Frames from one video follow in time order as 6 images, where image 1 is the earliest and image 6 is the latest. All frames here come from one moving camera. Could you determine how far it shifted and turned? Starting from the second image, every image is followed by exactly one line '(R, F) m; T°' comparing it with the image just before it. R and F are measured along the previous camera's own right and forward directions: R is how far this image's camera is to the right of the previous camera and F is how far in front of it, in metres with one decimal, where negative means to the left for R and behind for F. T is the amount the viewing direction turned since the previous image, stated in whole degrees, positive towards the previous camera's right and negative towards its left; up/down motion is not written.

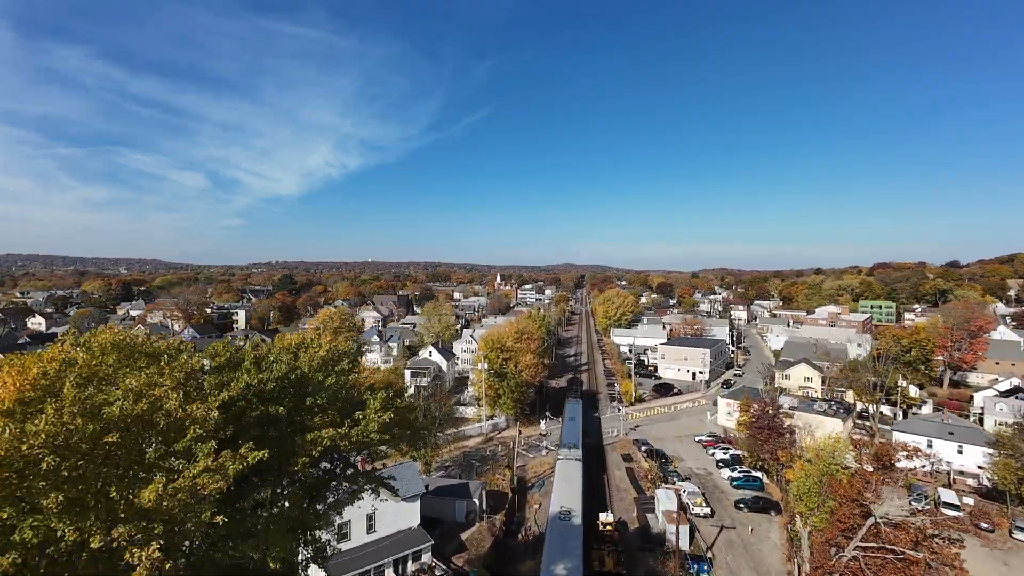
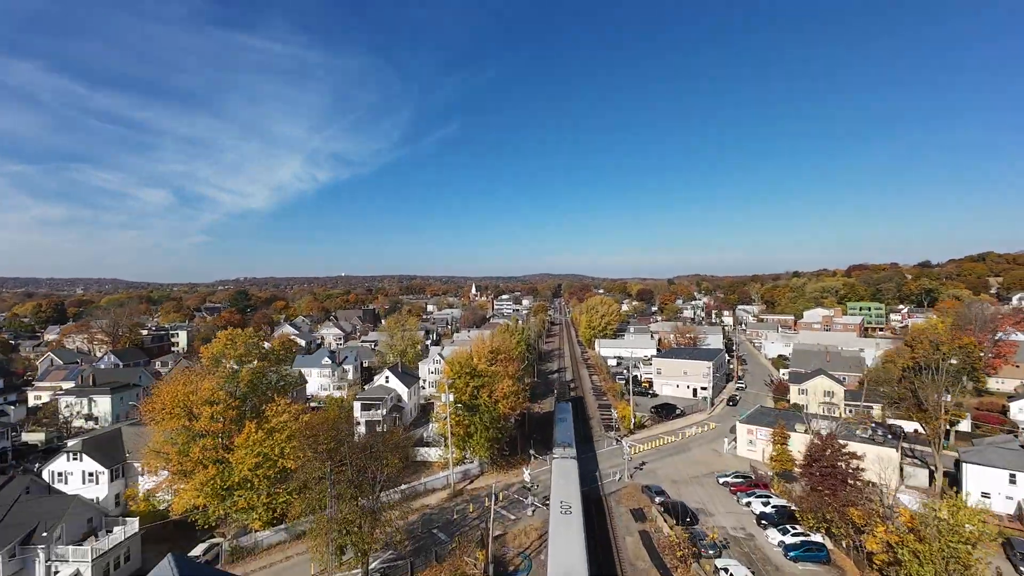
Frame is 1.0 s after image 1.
(+0.3, +5.5) m; +3°
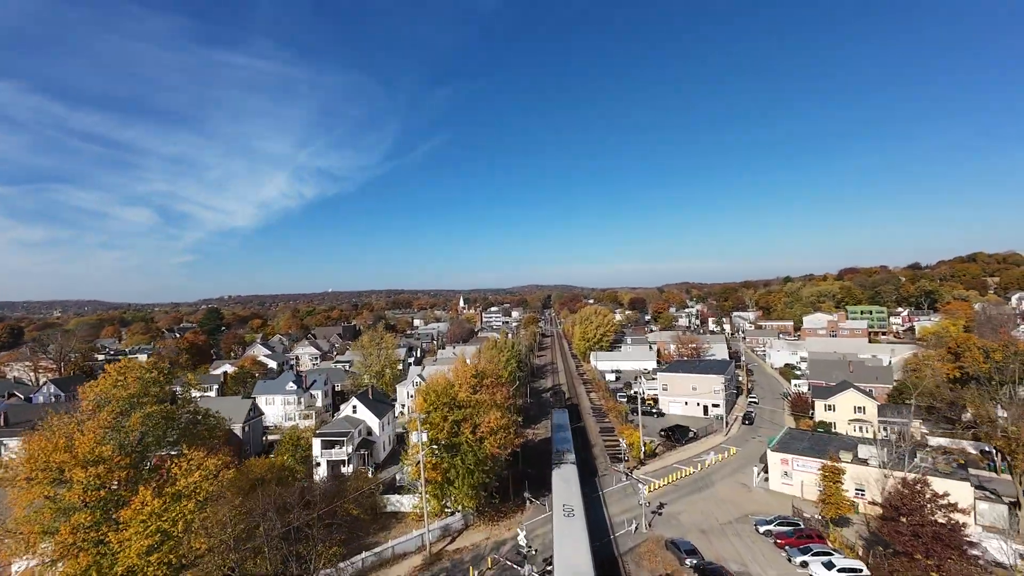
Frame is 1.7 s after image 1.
(+0.1, +3.8) m; +1°
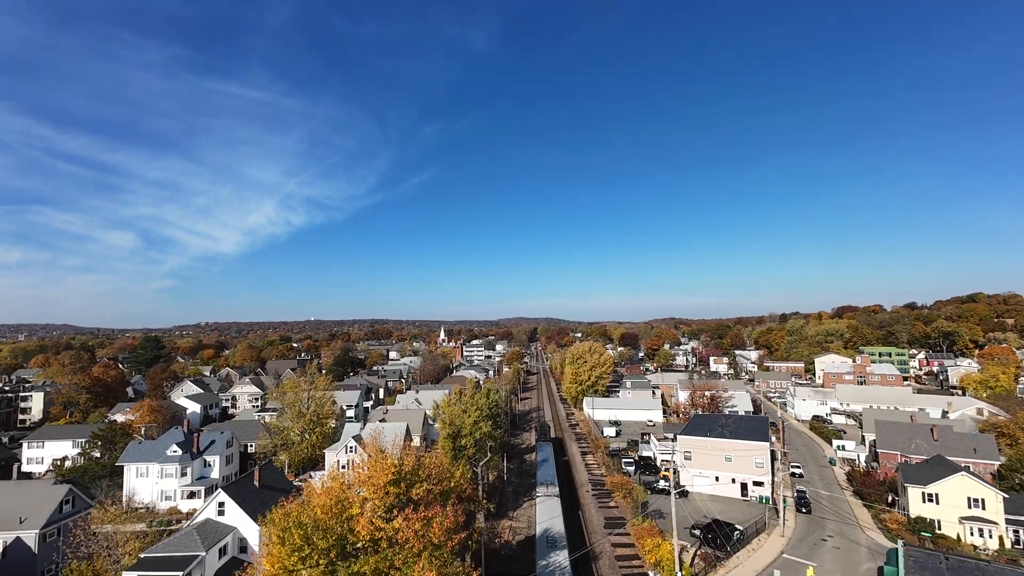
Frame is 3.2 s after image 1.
(+0.6, +8.2) m; +2°
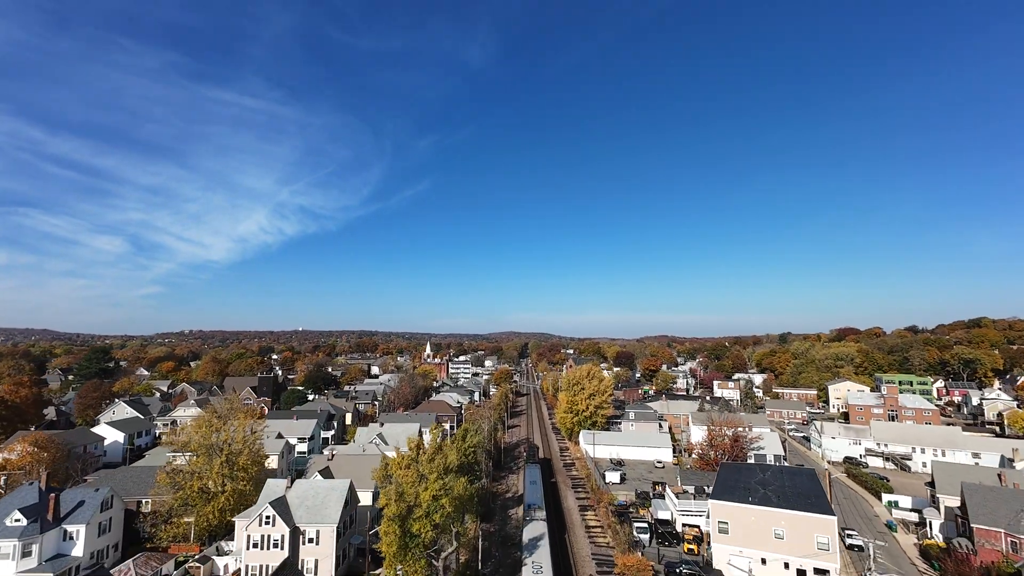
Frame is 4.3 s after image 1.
(+0.3, +6.1) m; +1°
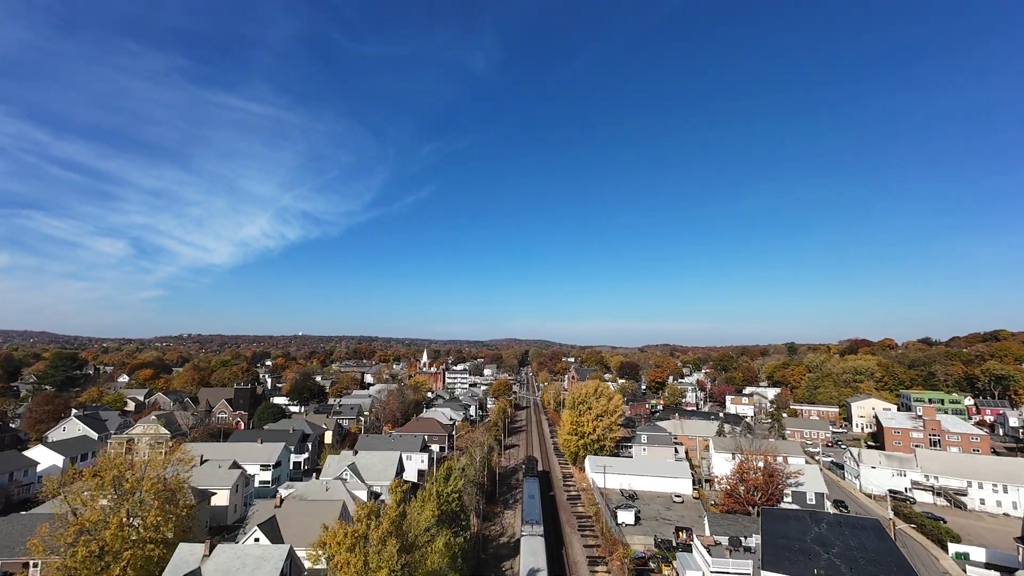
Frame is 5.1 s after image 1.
(+0.2, +4.4) m; 0°
